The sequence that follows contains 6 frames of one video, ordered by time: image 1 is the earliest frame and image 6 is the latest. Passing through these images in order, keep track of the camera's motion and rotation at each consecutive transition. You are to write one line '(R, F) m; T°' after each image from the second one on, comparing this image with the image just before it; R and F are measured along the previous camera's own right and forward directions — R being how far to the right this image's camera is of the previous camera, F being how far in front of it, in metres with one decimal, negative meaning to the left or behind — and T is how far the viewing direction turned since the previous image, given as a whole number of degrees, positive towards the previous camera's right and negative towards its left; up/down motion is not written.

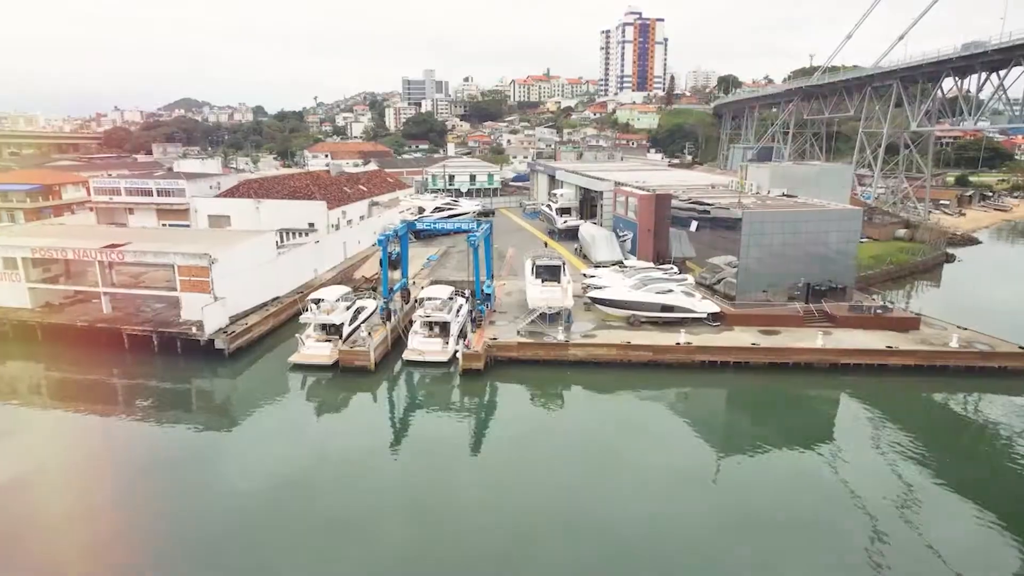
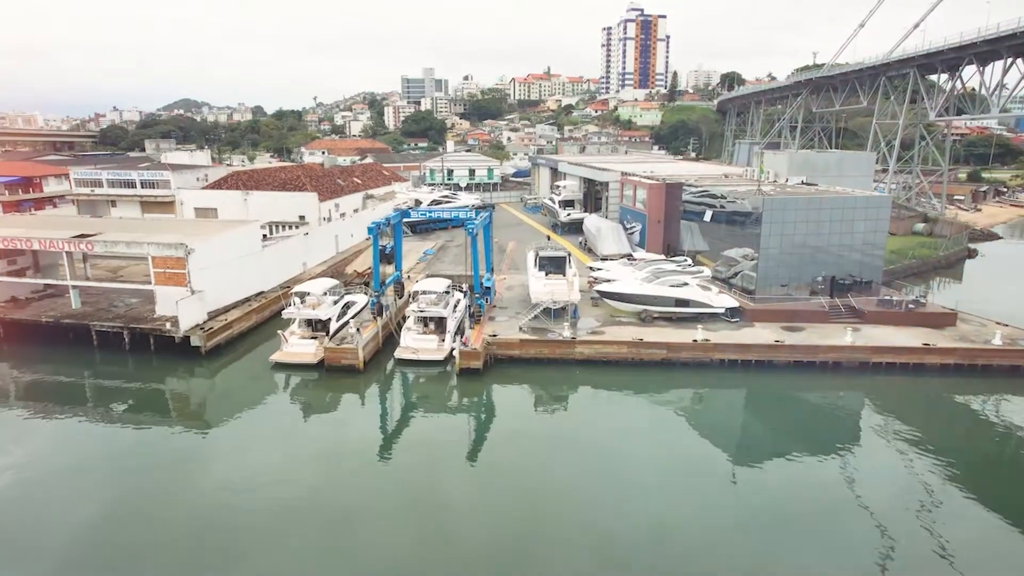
(-0.1, +1.5) m; 0°
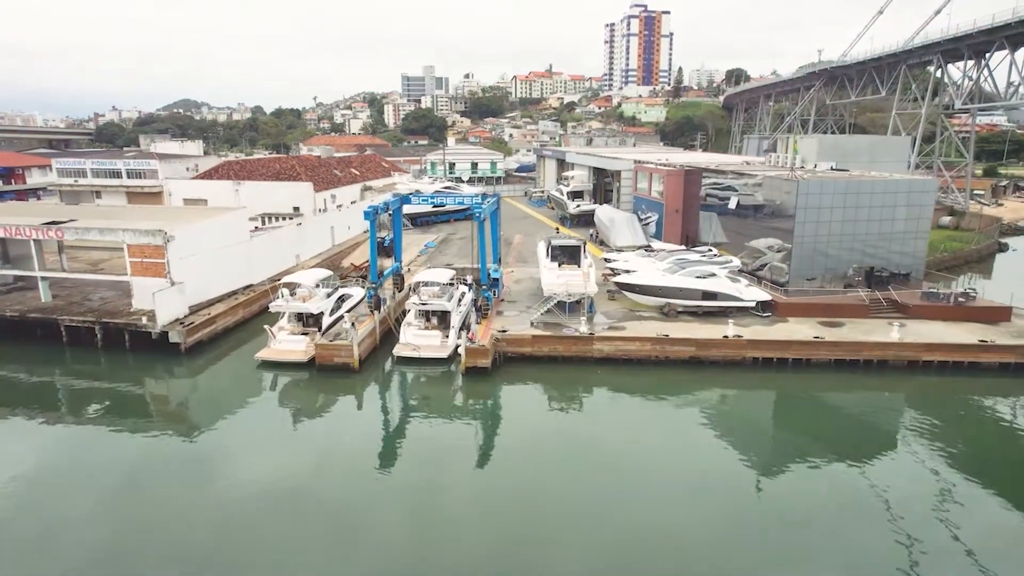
(-0.3, +1.5) m; 0°
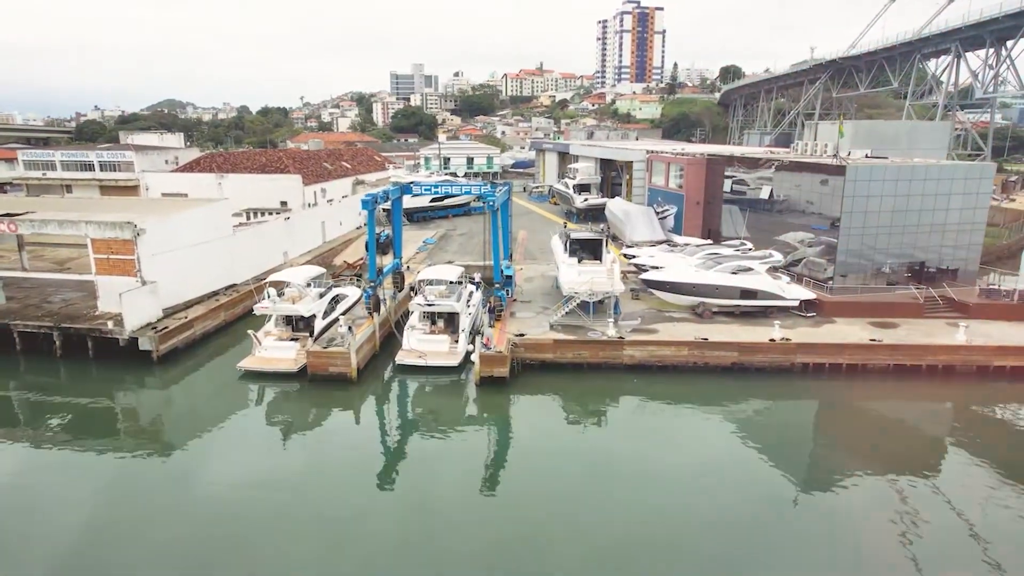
(-0.7, +1.7) m; +1°
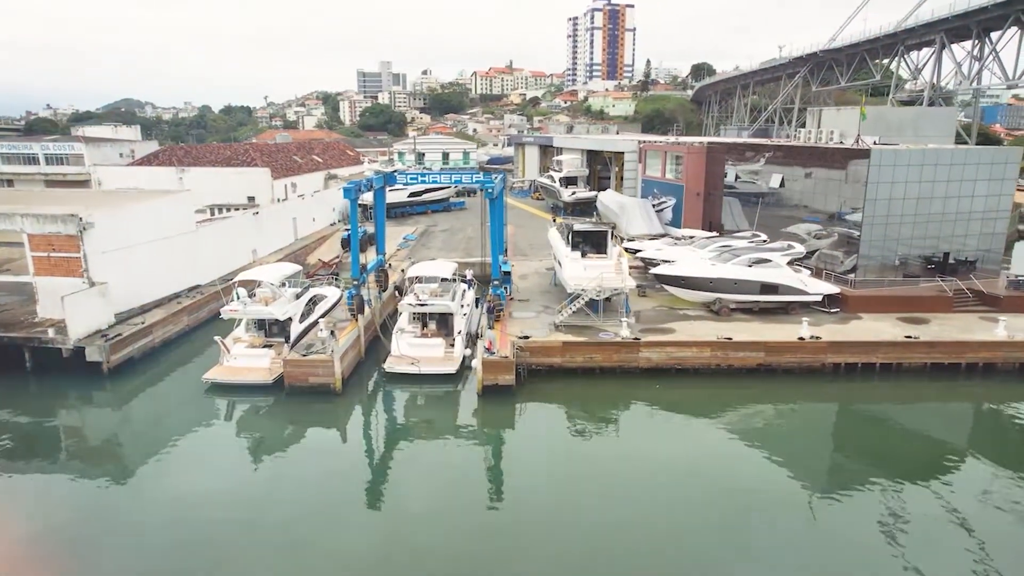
(-0.7, +1.4) m; +3°
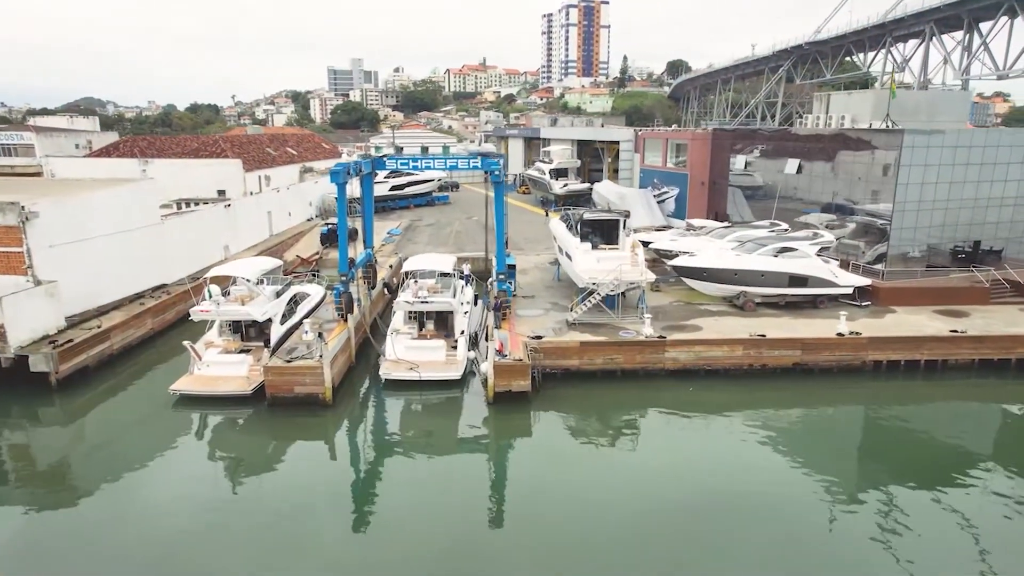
(-0.7, +1.3) m; +3°
